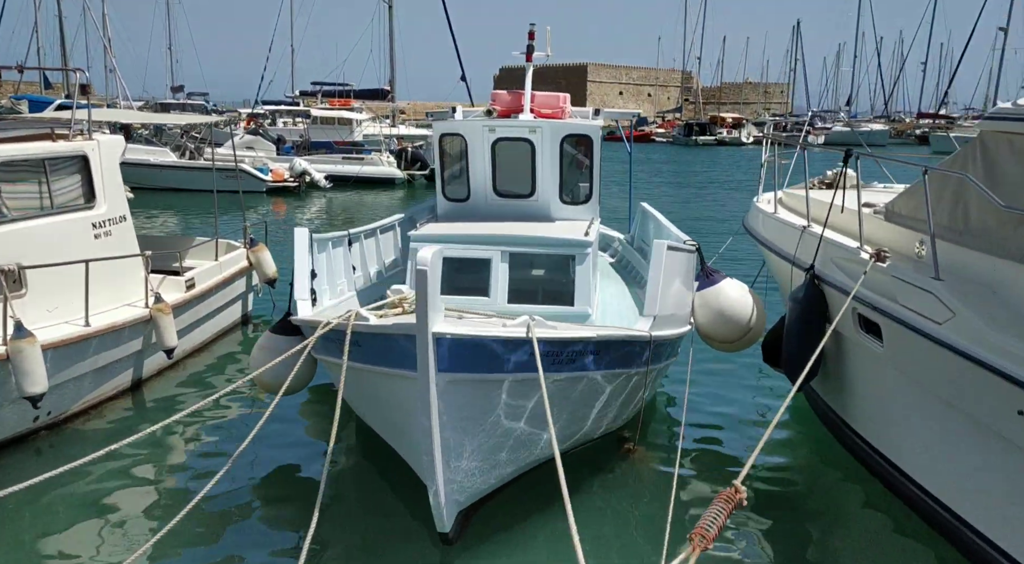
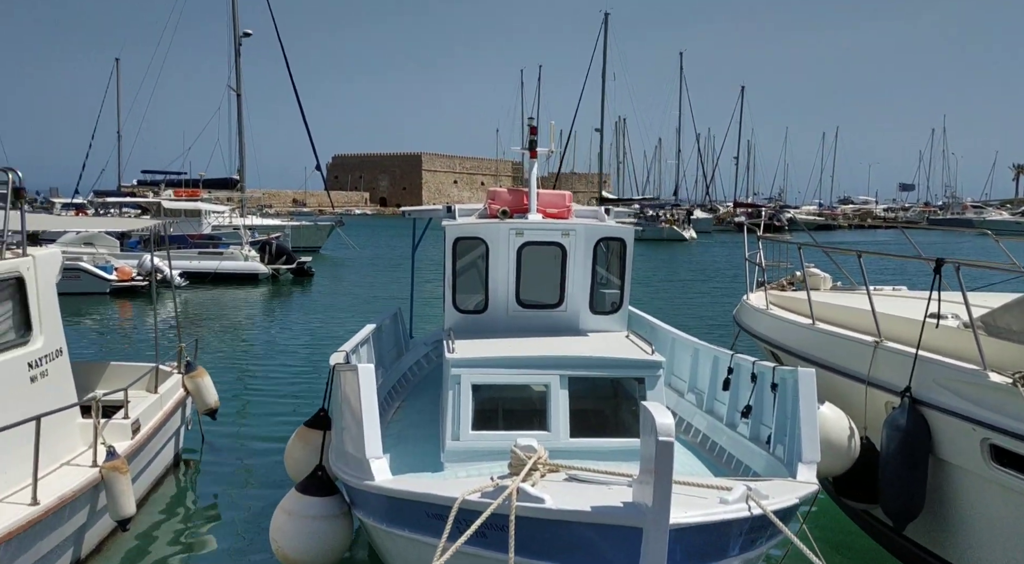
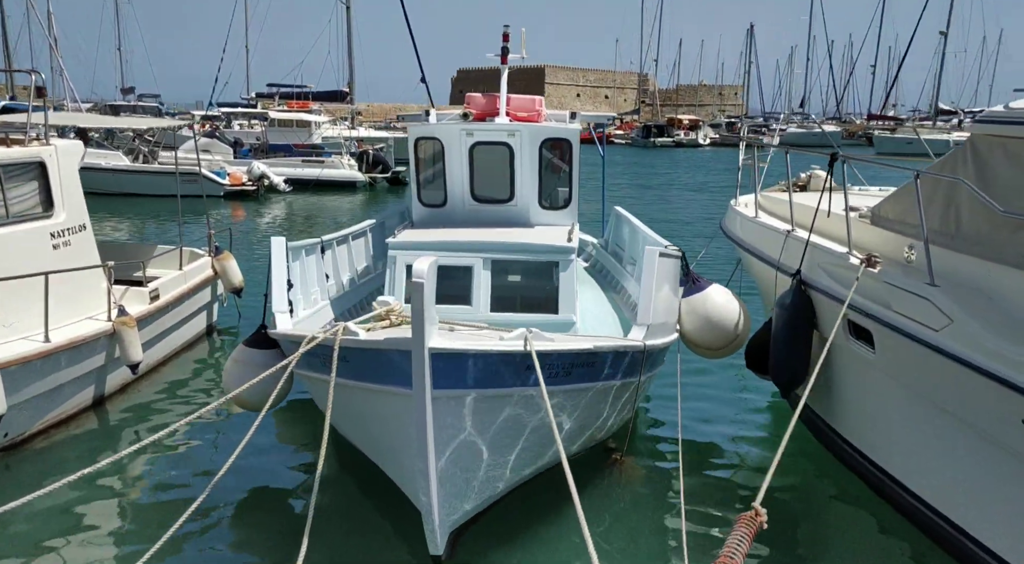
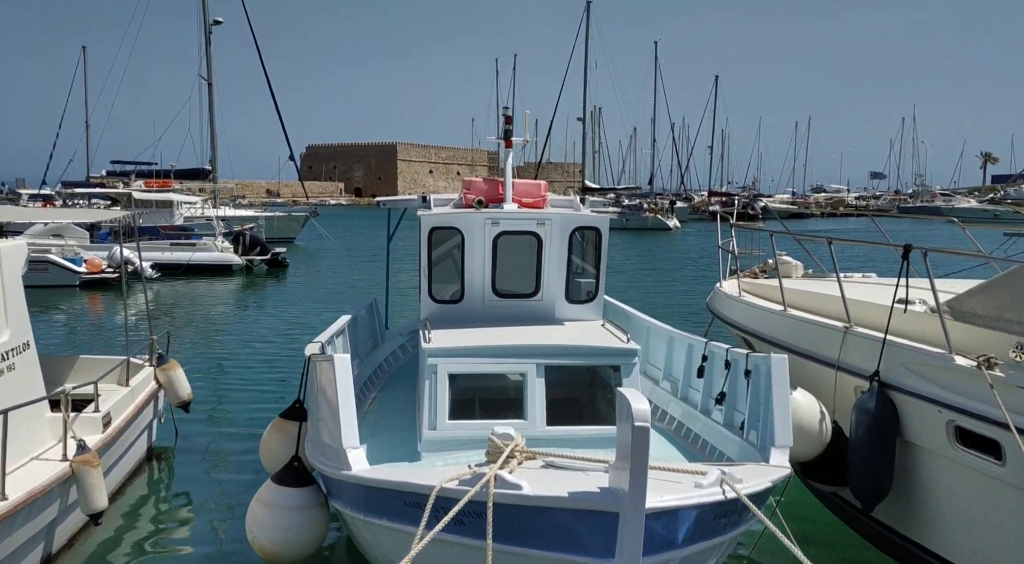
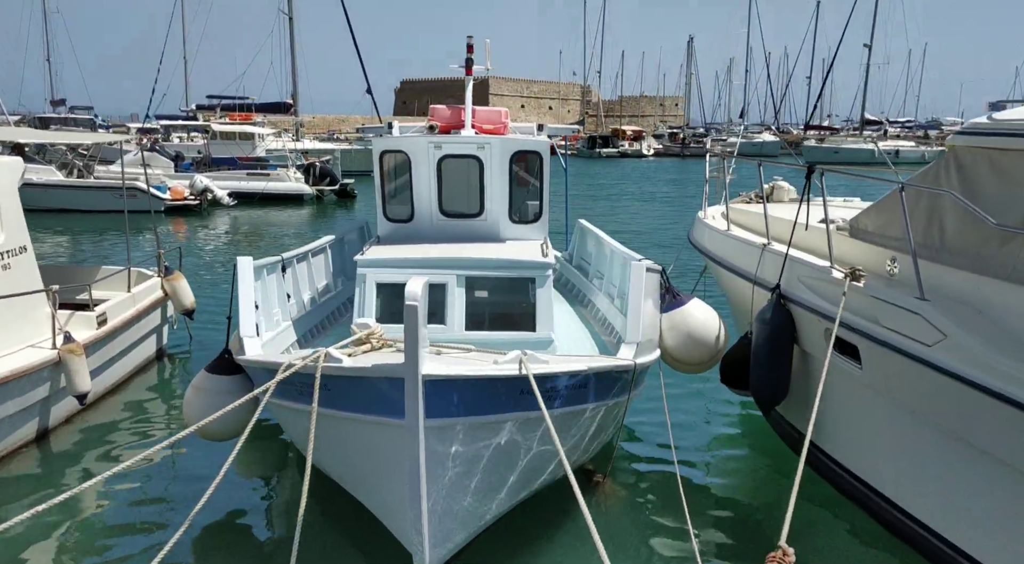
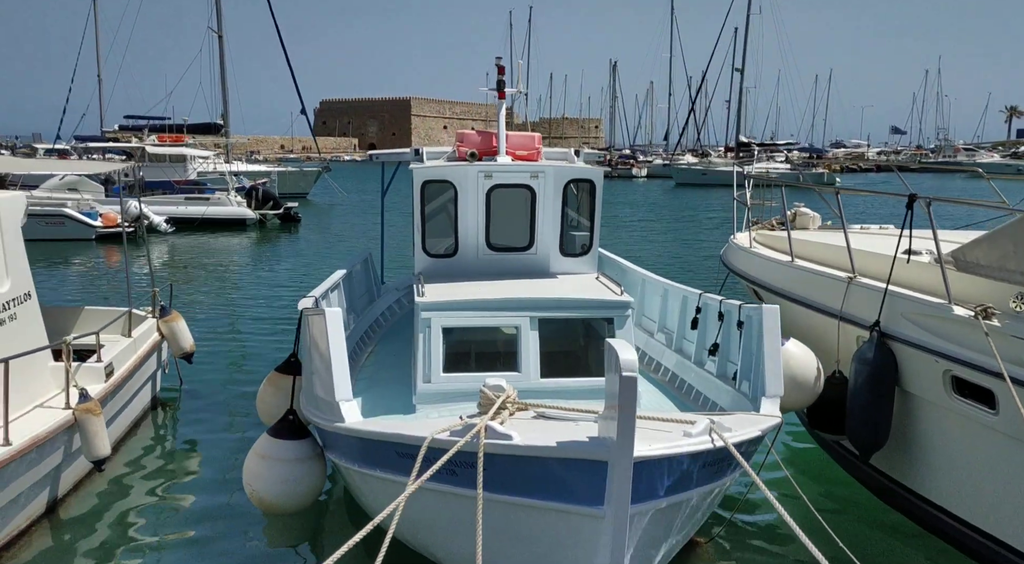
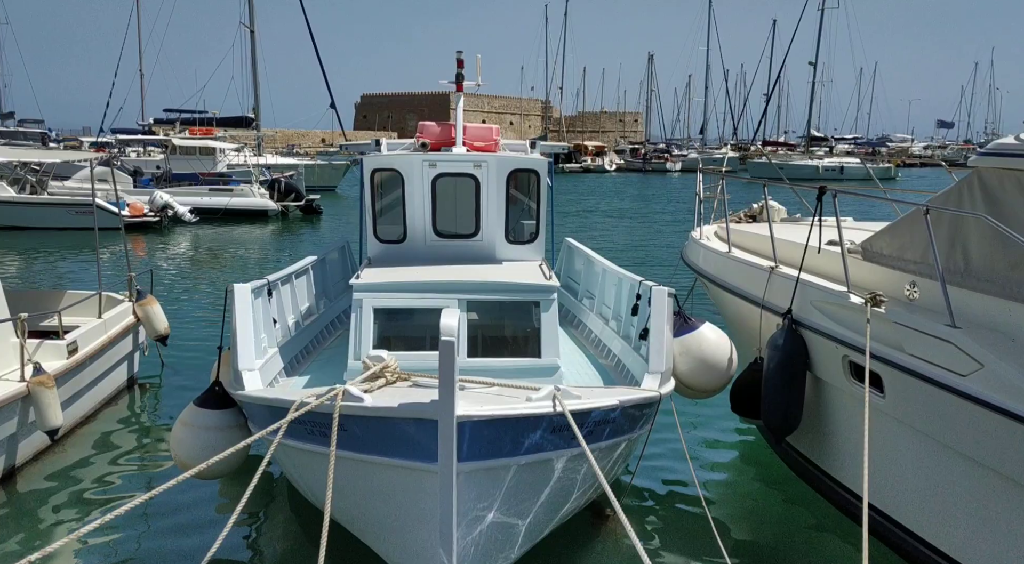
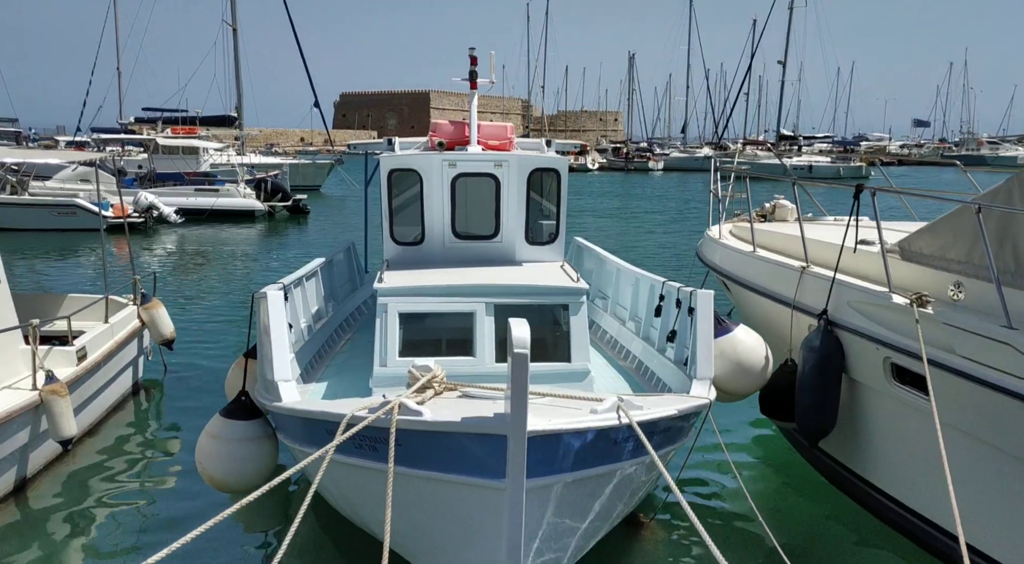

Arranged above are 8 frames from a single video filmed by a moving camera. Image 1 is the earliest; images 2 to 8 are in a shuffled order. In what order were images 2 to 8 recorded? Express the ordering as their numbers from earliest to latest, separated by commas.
3, 5, 7, 8, 6, 4, 2
